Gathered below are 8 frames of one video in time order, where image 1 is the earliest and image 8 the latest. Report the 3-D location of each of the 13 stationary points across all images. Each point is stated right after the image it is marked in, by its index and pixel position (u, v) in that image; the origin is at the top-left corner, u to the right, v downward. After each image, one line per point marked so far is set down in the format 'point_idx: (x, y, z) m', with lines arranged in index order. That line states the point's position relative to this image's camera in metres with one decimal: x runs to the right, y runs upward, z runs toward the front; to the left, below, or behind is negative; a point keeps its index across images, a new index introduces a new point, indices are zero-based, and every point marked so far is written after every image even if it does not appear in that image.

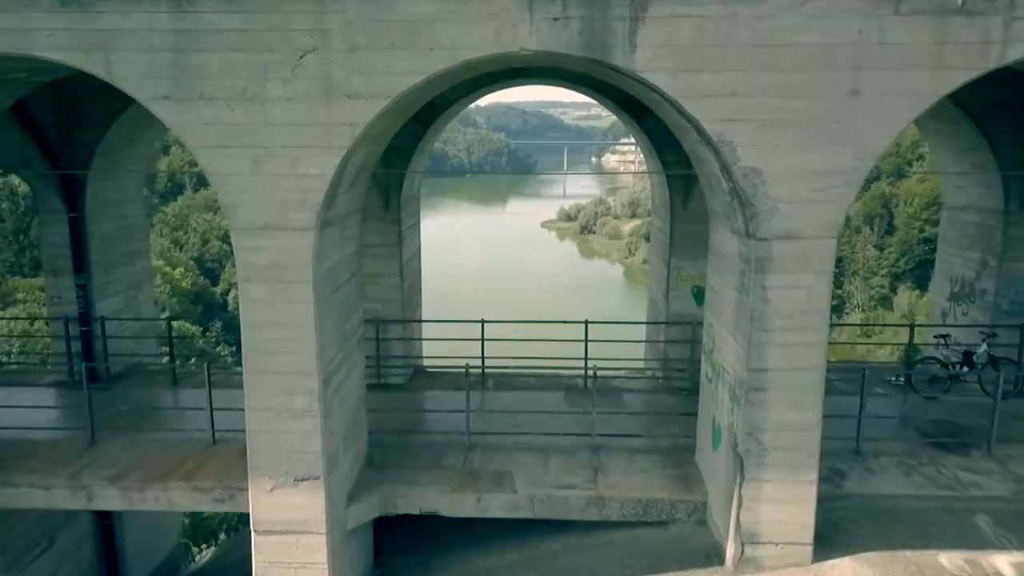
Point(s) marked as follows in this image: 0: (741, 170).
0: (+1.9, +1.0, +6.2) m
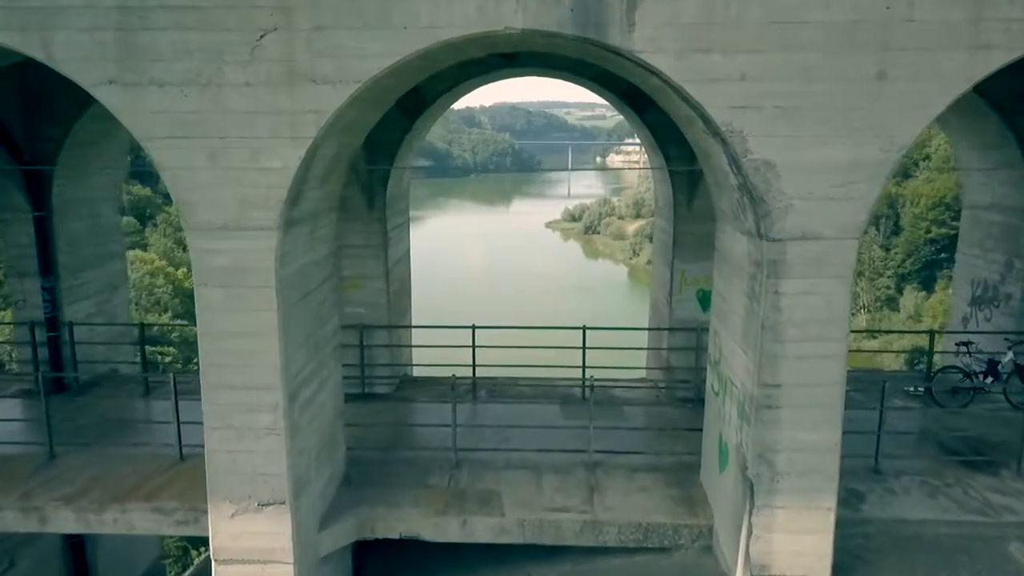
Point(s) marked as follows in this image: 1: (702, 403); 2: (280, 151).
0: (+1.8, +0.9, +5.6) m
1: (+2.3, -1.4, +9.2) m
2: (-1.7, +1.0, +5.7) m
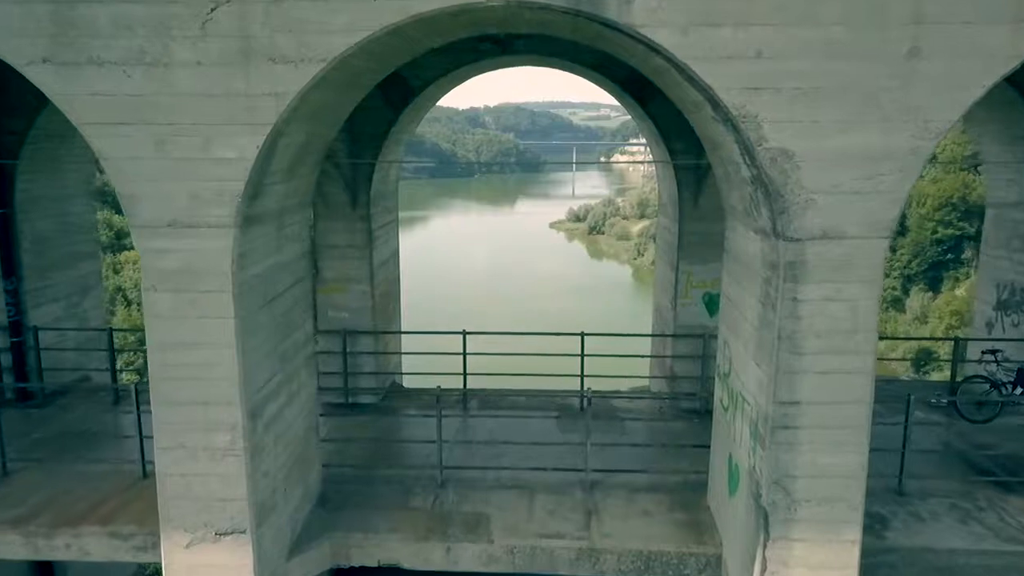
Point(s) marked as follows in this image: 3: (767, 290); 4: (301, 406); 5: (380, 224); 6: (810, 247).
0: (+1.7, +0.9, +4.9) m
1: (+2.2, -1.4, +8.6) m
2: (-1.8, +1.0, +5.1) m
3: (+1.8, 0.0, +5.3) m
4: (-1.8, -1.0, +6.6) m
5: (-1.7, +0.8, +9.6) m
6: (+2.0, +0.3, +5.0) m
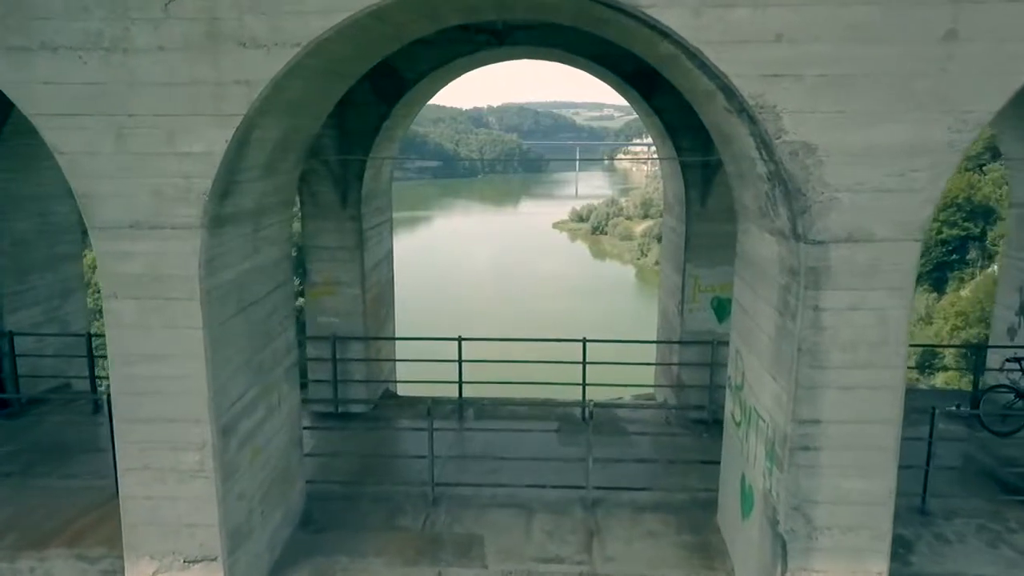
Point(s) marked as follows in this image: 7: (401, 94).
0: (+1.6, +0.8, +4.5) m
1: (+2.2, -1.5, +8.1) m
2: (-1.9, +0.9, +4.6) m
3: (+1.7, -0.1, +4.8) m
4: (-1.9, -1.1, +6.2) m
5: (-1.7, +0.8, +9.2) m
6: (+1.9, +0.2, +4.5) m
7: (-1.2, +2.1, +8.4) m
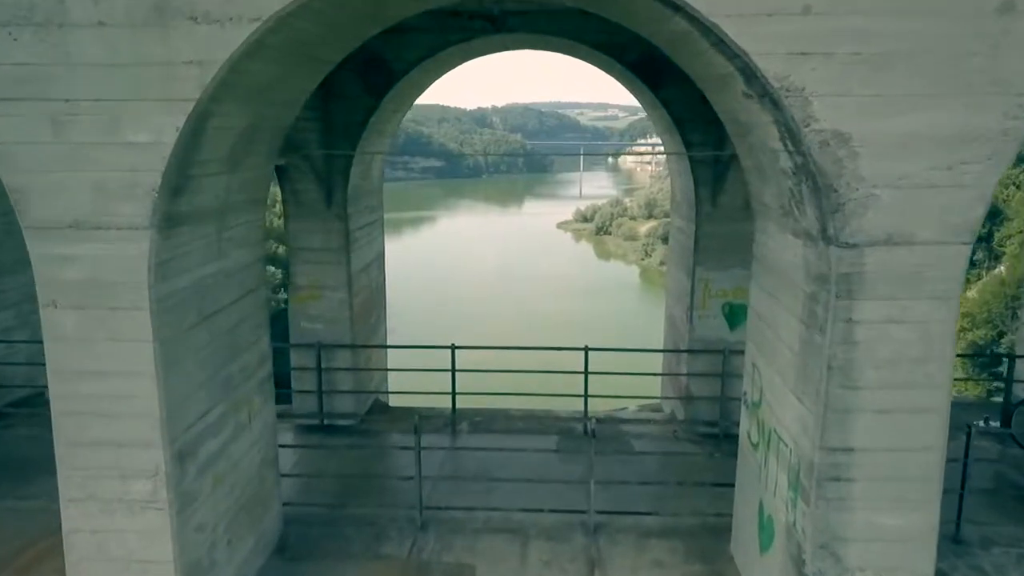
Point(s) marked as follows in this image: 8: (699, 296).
0: (+1.6, +0.8, +3.9) m
1: (+2.2, -1.5, +7.6) m
2: (-1.9, +0.9, +4.1) m
3: (+1.7, -0.1, +4.3) m
4: (-1.9, -1.1, +5.6) m
5: (-1.7, +0.7, +8.6) m
6: (+1.9, +0.2, +4.0) m
7: (-1.3, +2.1, +7.8) m
8: (+2.0, -0.1, +8.0) m
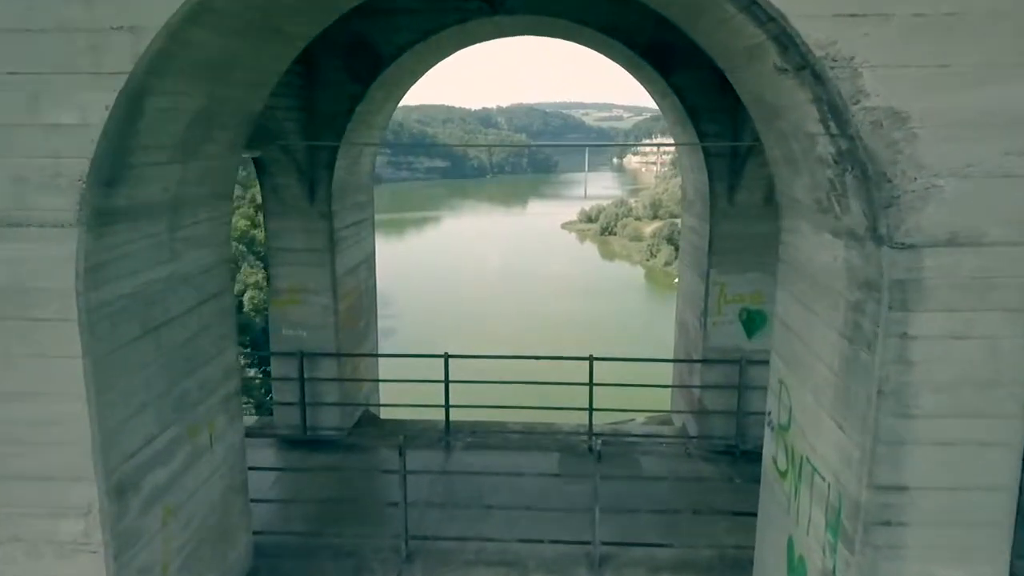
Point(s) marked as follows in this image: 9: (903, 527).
0: (+1.5, +0.7, +3.2) m
1: (+2.1, -1.6, +6.9) m
2: (-2.0, +0.9, +3.4) m
3: (+1.6, -0.2, +3.6) m
4: (-2.0, -1.2, +5.0) m
5: (-1.7, +0.7, +8.0) m
6: (+1.8, +0.1, +3.3) m
7: (-1.3, +2.1, +7.2) m
8: (+2.0, -0.1, +7.4) m
9: (+1.8, -1.1, +3.5) m
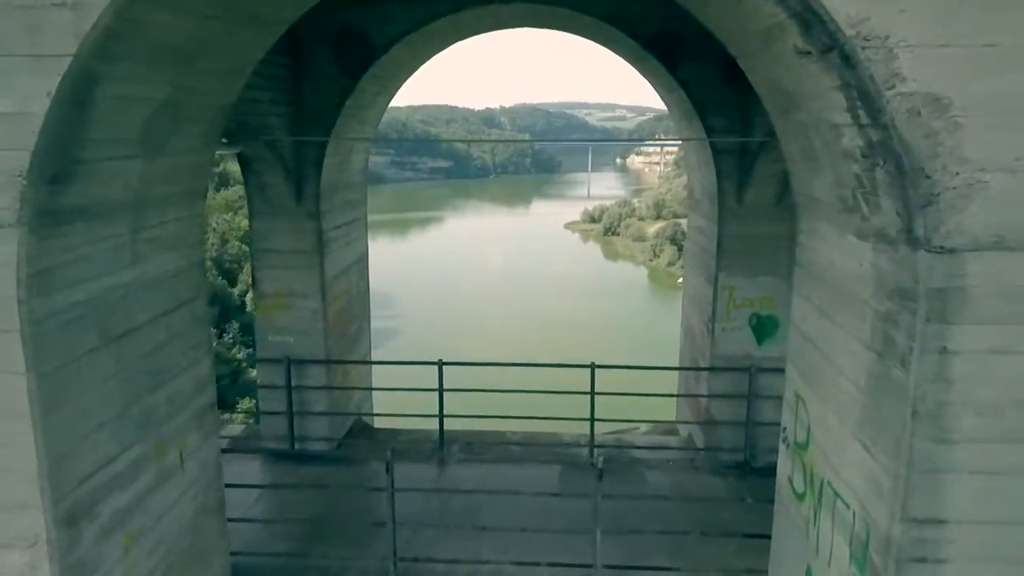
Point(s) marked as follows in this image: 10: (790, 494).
0: (+1.5, +0.7, +2.9) m
1: (+2.1, -1.6, +6.5) m
2: (-2.0, +0.8, +3.1) m
3: (+1.6, -0.2, +3.2) m
4: (-2.0, -1.2, +4.6) m
5: (-1.8, +0.6, +7.6) m
6: (+1.8, +0.1, +2.9) m
7: (-1.3, +2.0, +6.9) m
8: (+1.9, -0.2, +7.0) m
9: (+1.8, -1.2, +3.2) m
10: (+1.7, -1.2, +4.5) m
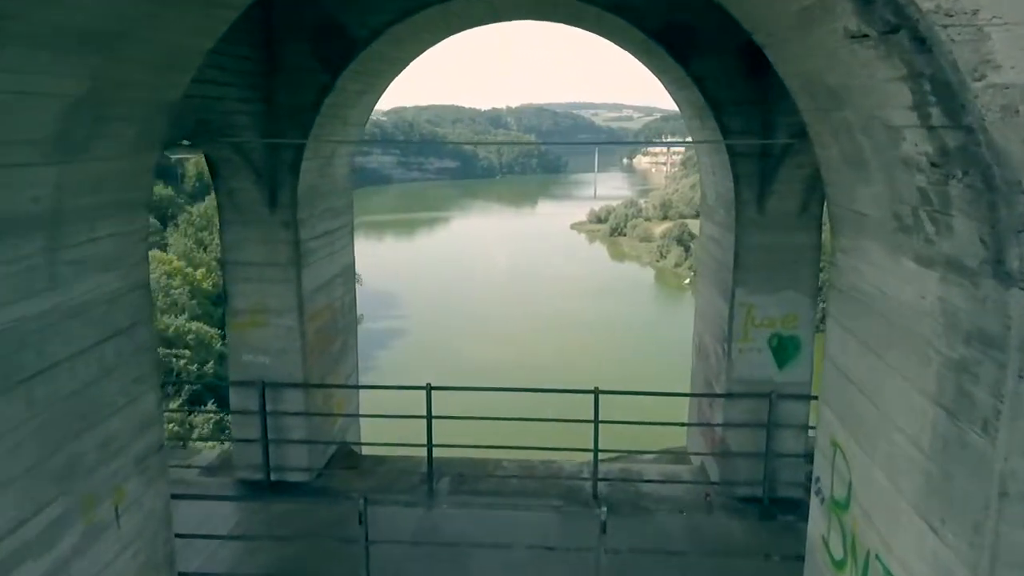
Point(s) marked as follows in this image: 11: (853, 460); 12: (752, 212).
0: (+1.4, +0.6, +2.2) m
1: (+2.1, -1.8, +5.9) m
2: (-2.1, +0.7, +2.4) m
3: (+1.5, -0.3, +2.6) m
4: (-2.1, -1.3, +4.0) m
5: (-1.8, +0.5, +7.0) m
6: (+1.7, -0.1, +2.3) m
7: (-1.3, +1.9, +6.2) m
8: (+1.9, -0.3, +6.3) m
9: (+1.7, -1.3, +2.5) m
10: (+1.6, -1.4, +3.9) m
11: (+1.6, -0.8, +3.6) m
12: (+1.9, +0.6, +6.1) m
